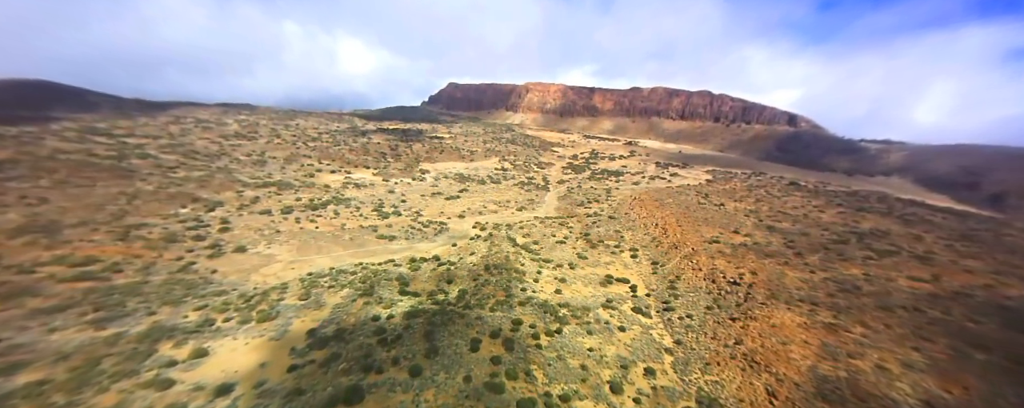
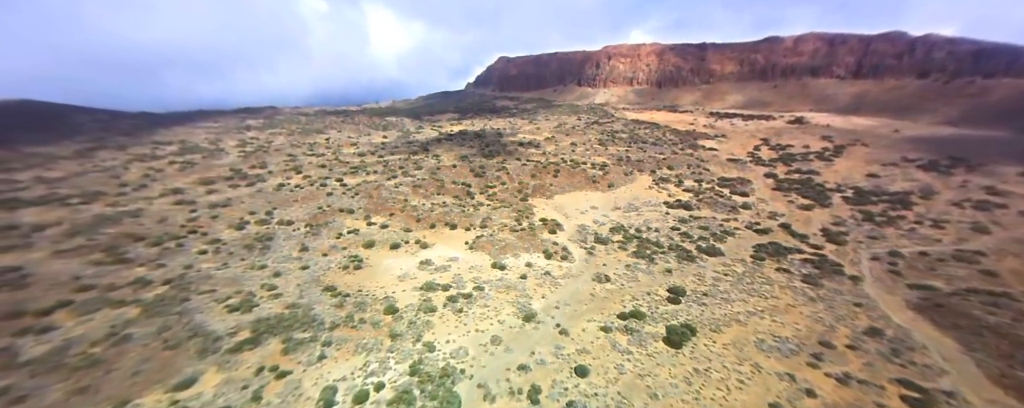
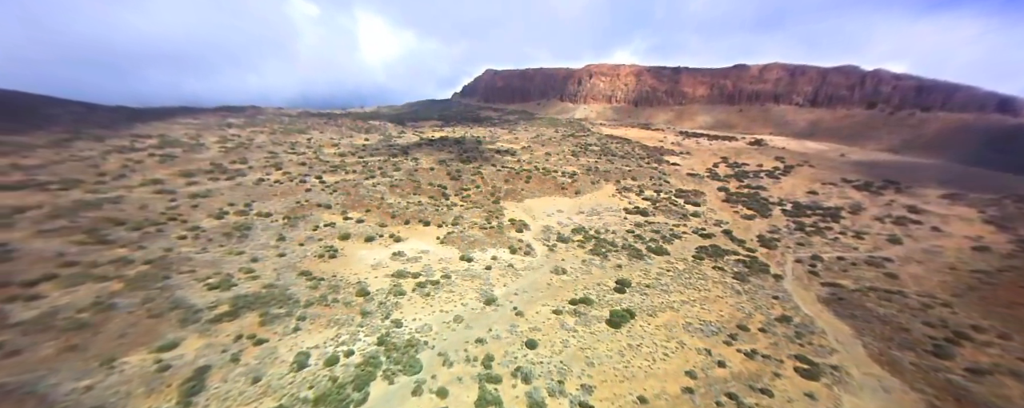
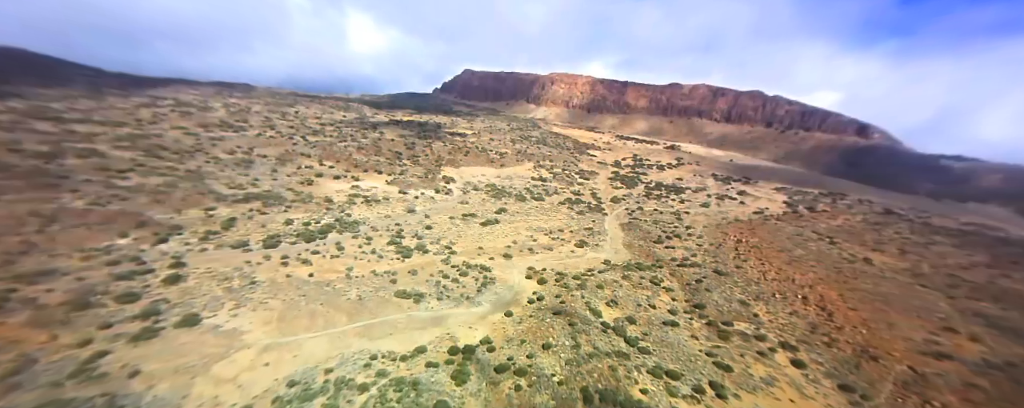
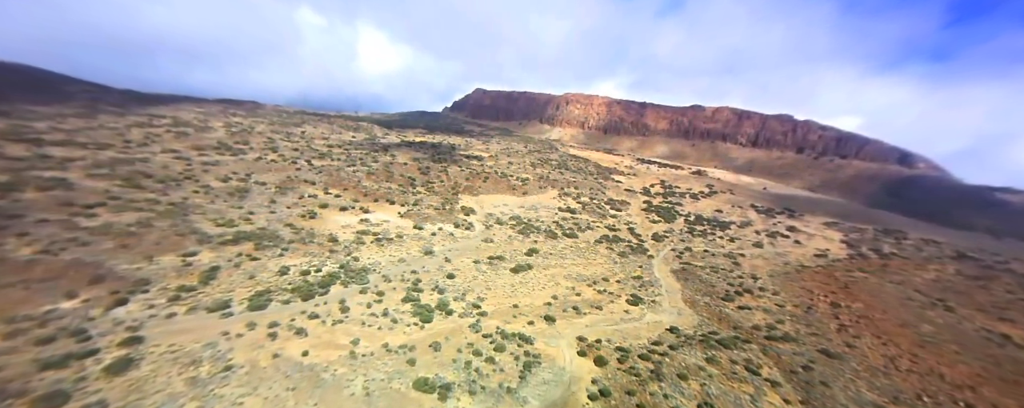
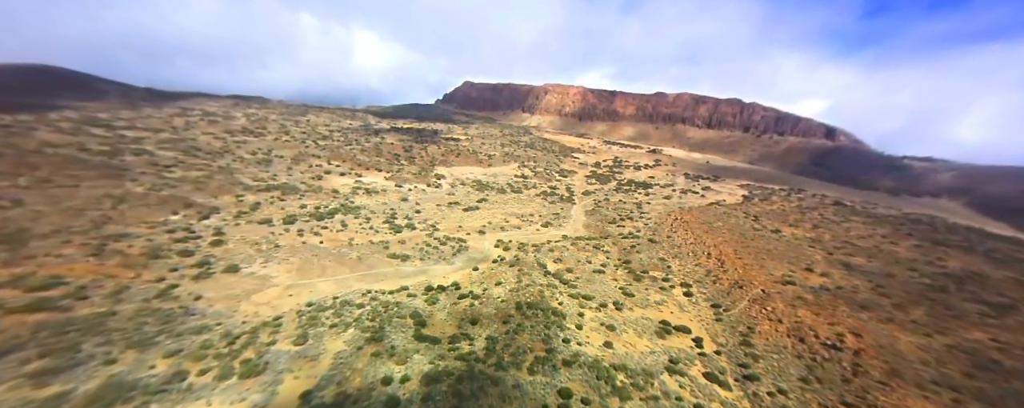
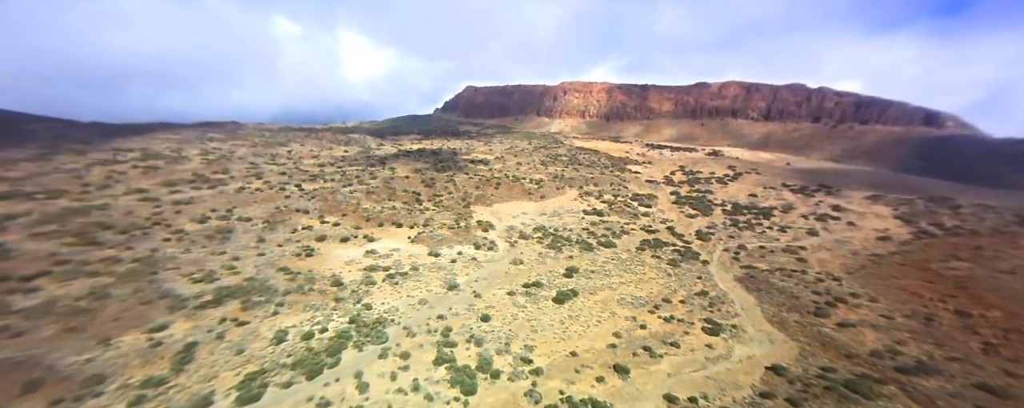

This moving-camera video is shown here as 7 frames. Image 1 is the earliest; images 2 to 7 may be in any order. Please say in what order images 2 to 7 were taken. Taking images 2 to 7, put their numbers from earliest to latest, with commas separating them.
6, 4, 5, 7, 3, 2
